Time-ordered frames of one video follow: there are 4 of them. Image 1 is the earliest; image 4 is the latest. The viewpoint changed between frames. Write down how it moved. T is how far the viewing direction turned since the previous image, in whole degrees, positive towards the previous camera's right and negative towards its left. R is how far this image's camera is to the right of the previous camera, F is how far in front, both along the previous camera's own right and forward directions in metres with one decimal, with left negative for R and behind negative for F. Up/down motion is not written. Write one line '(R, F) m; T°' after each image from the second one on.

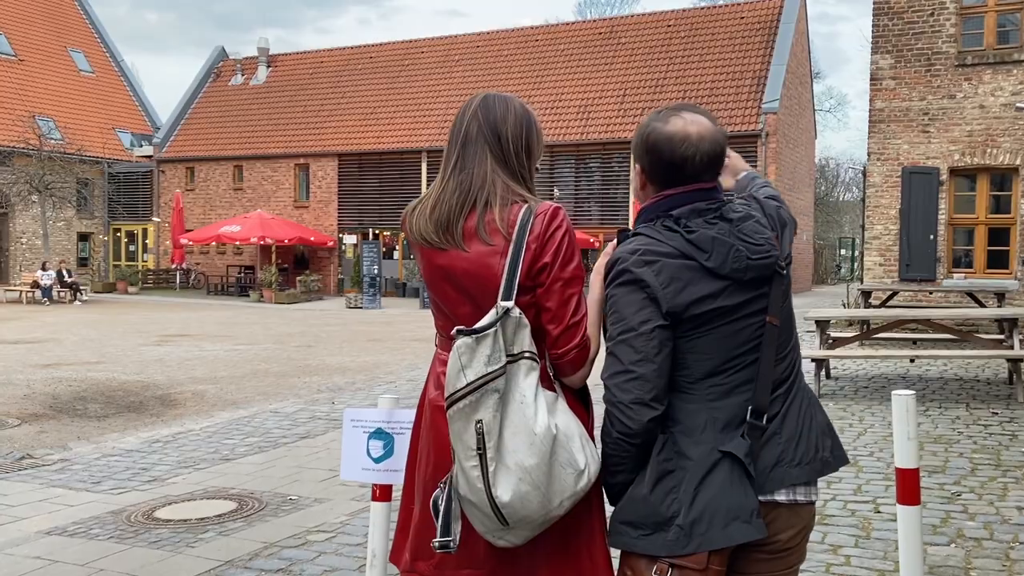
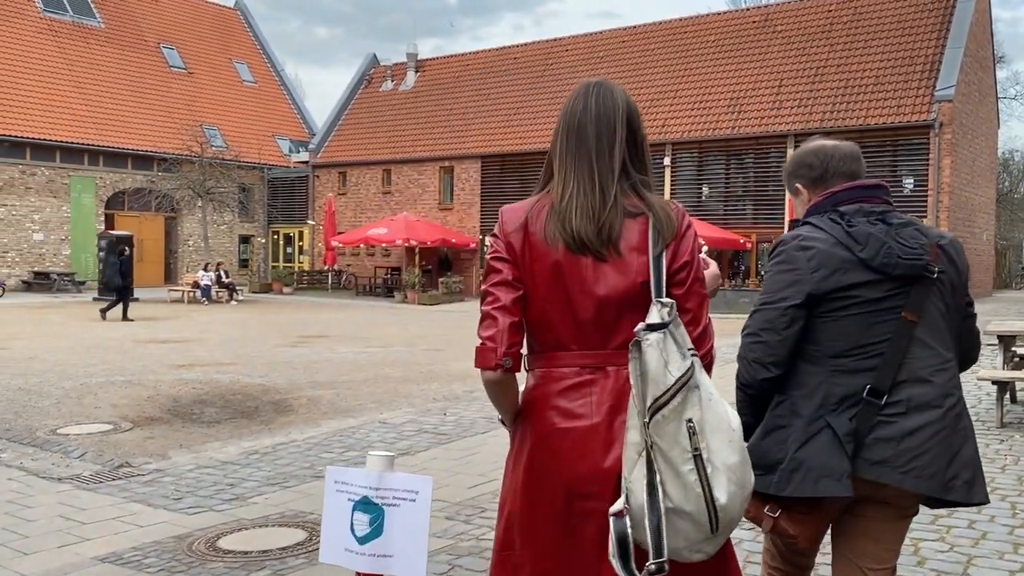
(+0.3, +0.8) m; -10°
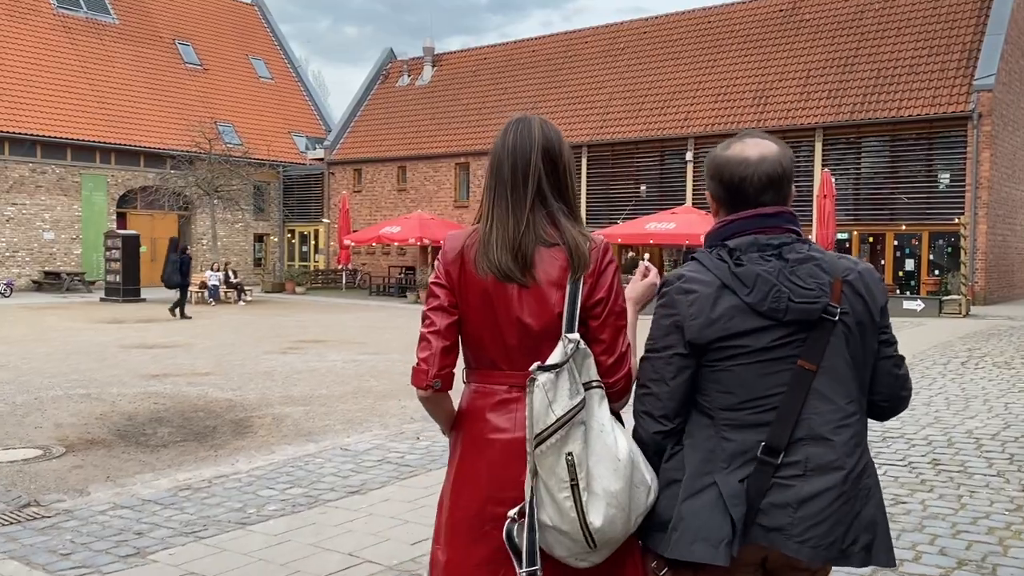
(+0.4, +1.0) m; -2°
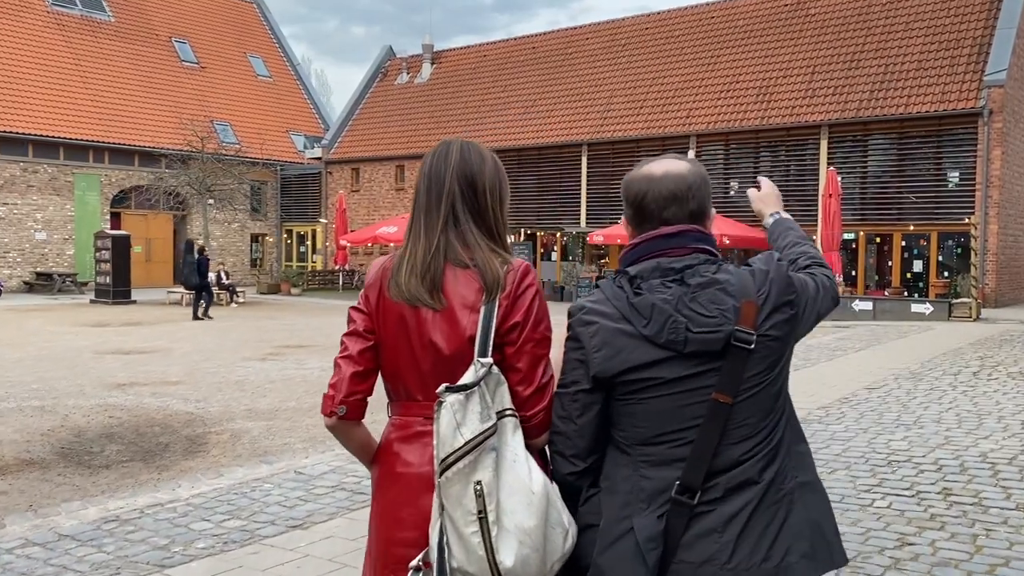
(+0.3, +0.6) m; 0°
